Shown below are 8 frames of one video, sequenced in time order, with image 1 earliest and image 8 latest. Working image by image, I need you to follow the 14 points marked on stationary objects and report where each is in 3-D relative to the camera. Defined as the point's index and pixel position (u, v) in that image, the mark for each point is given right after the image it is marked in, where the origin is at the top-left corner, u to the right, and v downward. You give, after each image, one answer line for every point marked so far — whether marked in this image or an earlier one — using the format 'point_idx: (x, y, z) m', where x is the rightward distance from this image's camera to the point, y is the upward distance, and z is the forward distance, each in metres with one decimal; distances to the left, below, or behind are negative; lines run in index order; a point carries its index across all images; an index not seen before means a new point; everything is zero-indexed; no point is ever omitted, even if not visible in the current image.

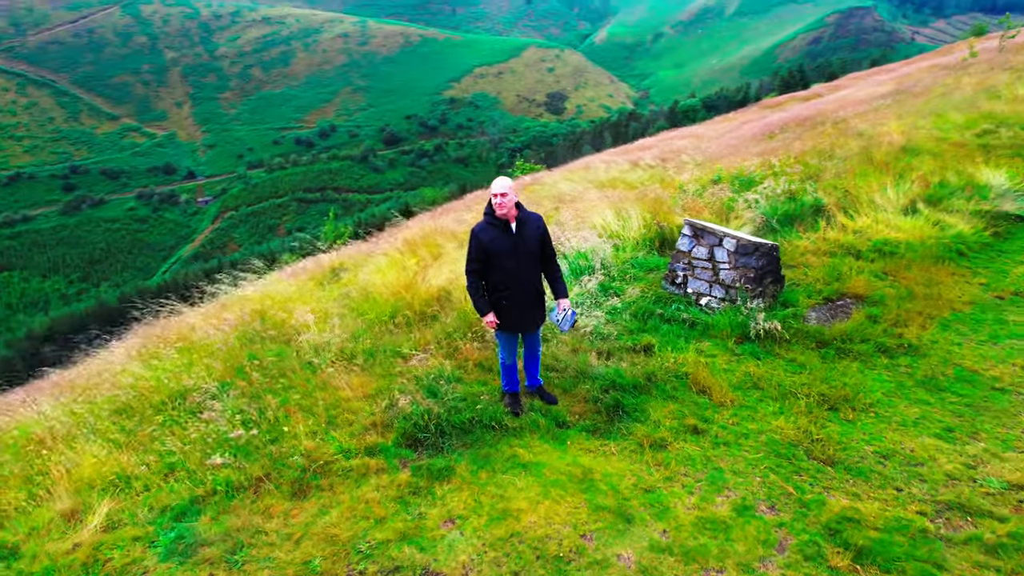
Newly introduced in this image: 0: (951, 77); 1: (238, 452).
0: (+11.9, +5.8, +18.0) m
1: (-1.8, -1.1, +4.8) m
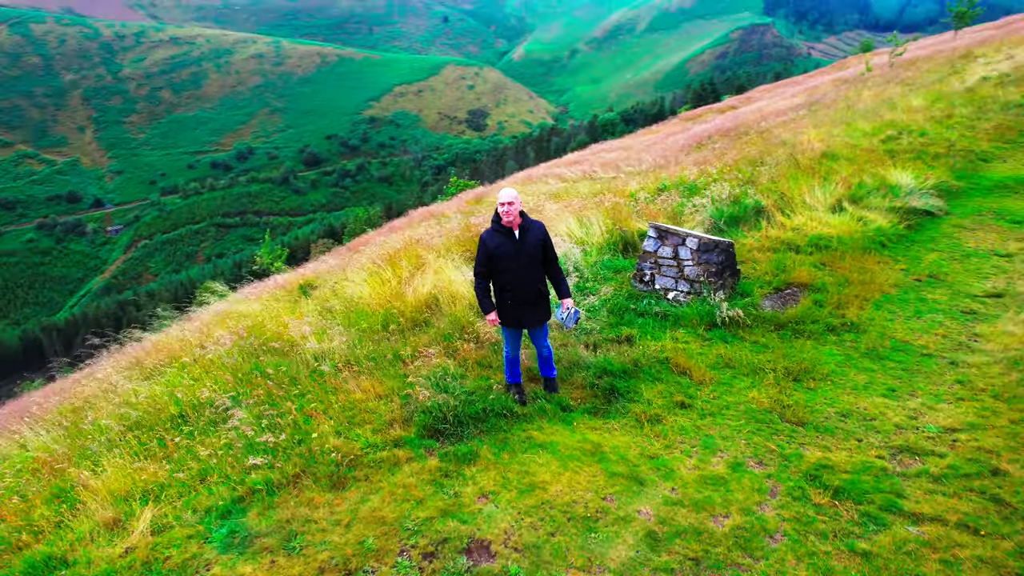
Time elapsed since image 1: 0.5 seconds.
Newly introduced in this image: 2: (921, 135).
0: (+10.2, +6.0, +19.9) m
1: (-1.7, -1.2, +5.1) m
2: (+7.5, +2.8, +12.0) m
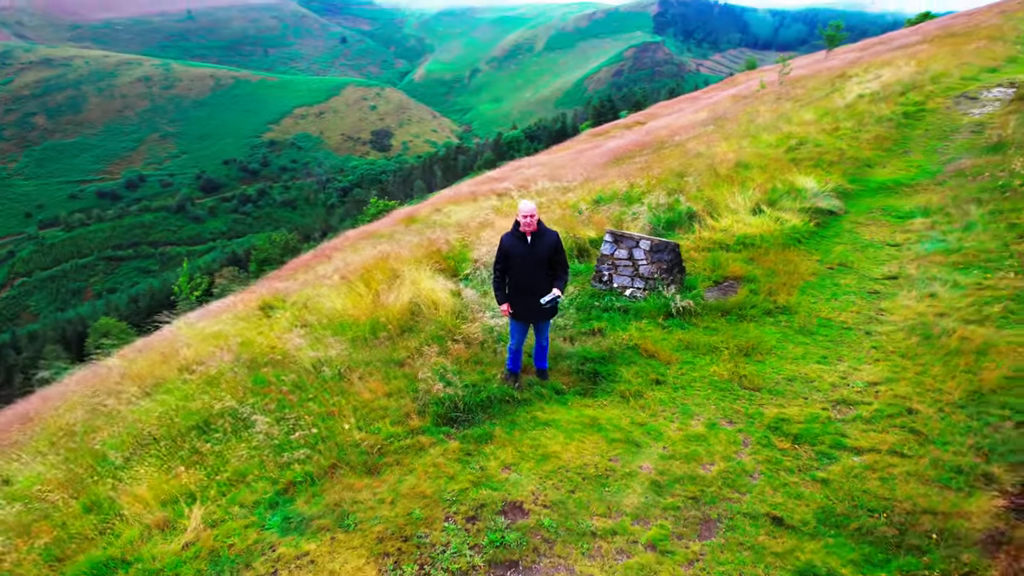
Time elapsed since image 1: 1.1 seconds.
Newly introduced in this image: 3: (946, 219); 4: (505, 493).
0: (+7.8, +6.1, +21.9) m
1: (-1.7, -1.3, +5.5) m
2: (+6.3, +3.0, +13.7) m
3: (+6.4, +1.0, +9.7) m
4: (0.0, -1.5, +4.9) m
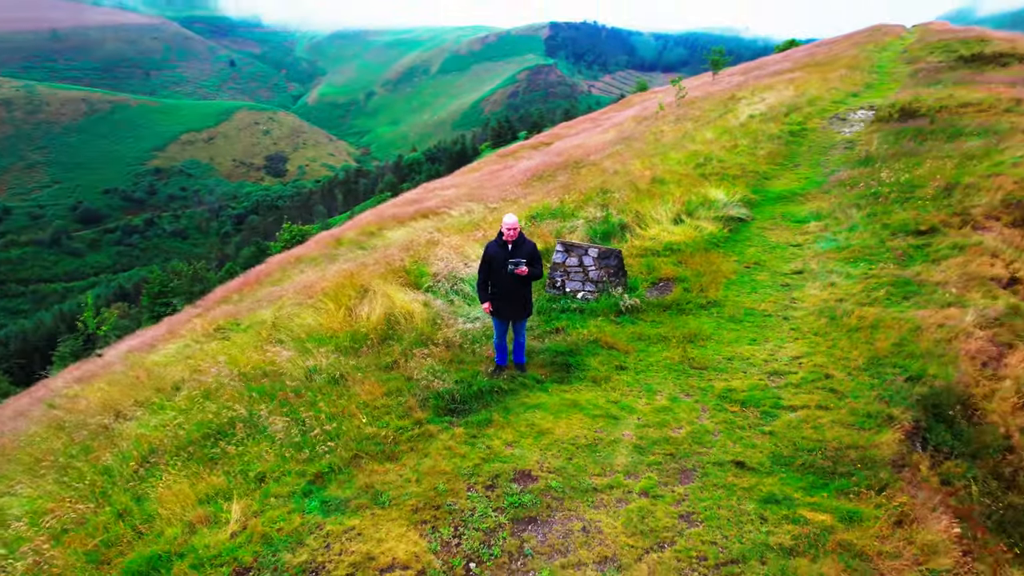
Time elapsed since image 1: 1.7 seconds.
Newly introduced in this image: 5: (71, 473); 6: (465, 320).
0: (+5.0, +5.8, +23.9) m
1: (-1.7, -1.4, +6.1) m
2: (+4.9, +2.9, +15.4) m
3: (+5.6, +1.1, +11.4) m
4: (0.0, -1.5, +5.7) m
5: (-4.2, -1.8, +6.5) m
6: (-0.6, -0.4, +8.4) m
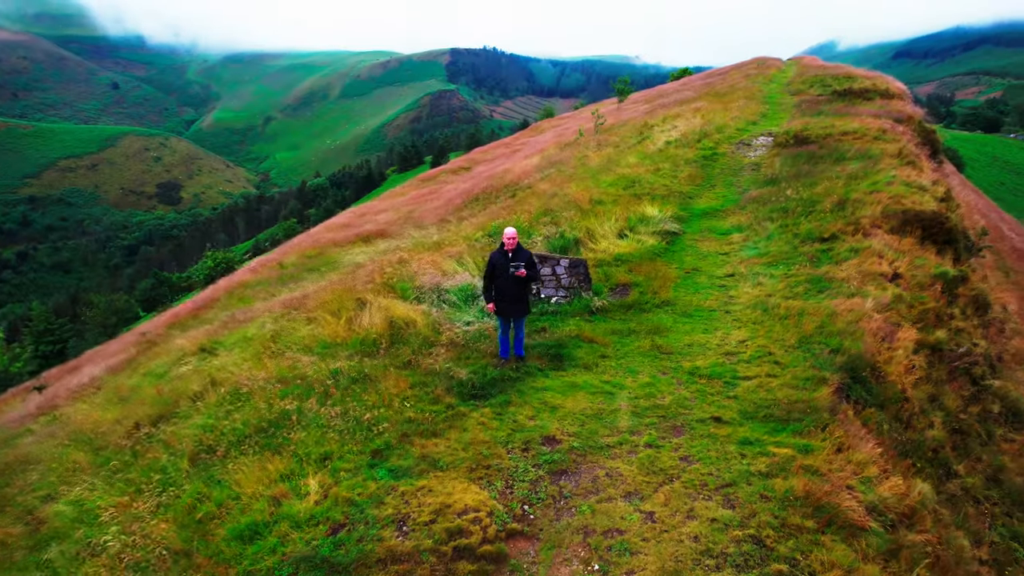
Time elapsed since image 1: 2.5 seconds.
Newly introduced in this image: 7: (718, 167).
0: (+2.4, +5.3, +25.8) m
1: (-1.5, -1.4, +7.0) m
2: (+3.6, +2.7, +17.4) m
3: (+4.9, +1.1, +13.4) m
4: (+0.3, -1.5, +6.9) m
5: (-4.0, -2.0, +7.1) m
6: (-0.7, -0.5, +9.5) m
7: (+5.8, +3.3, +18.5) m
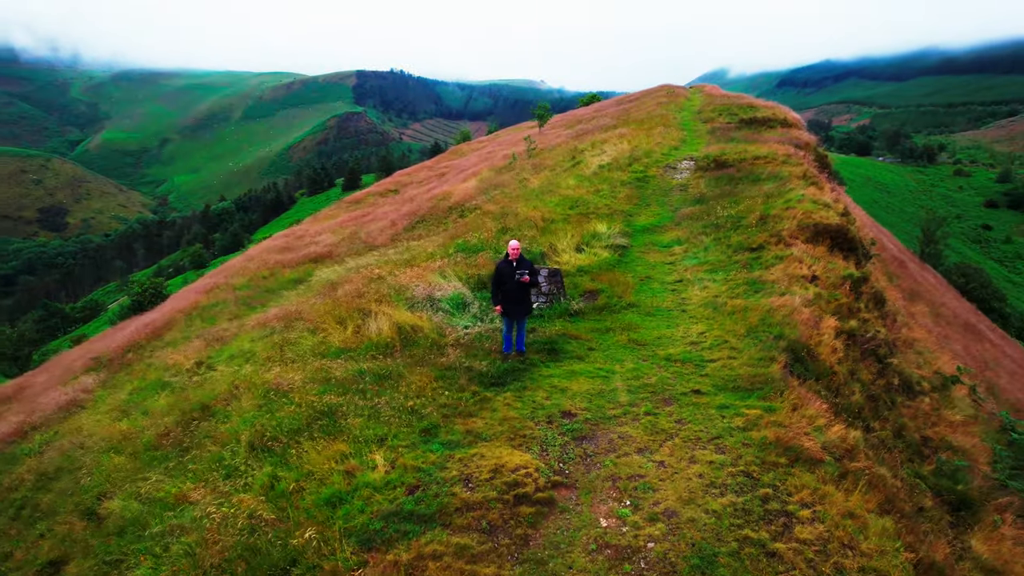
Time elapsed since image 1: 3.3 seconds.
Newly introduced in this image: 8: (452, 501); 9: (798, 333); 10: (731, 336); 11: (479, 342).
0: (0.0, +4.7, +27.5) m
1: (-1.2, -1.5, +8.2) m
2: (+2.3, +2.4, +19.2) m
3: (+4.2, +1.0, +15.4) m
4: (+0.6, -1.5, +8.3) m
5: (-3.7, -2.1, +7.9) m
6: (-0.8, -0.6, +10.7) m
7: (+4.3, +3.1, +20.6) m
8: (-0.6, -2.1, +6.6) m
9: (+4.4, -0.7, +10.2) m
10: (+3.5, -0.8, +10.5) m
11: (-0.5, -0.8, +10.1) m
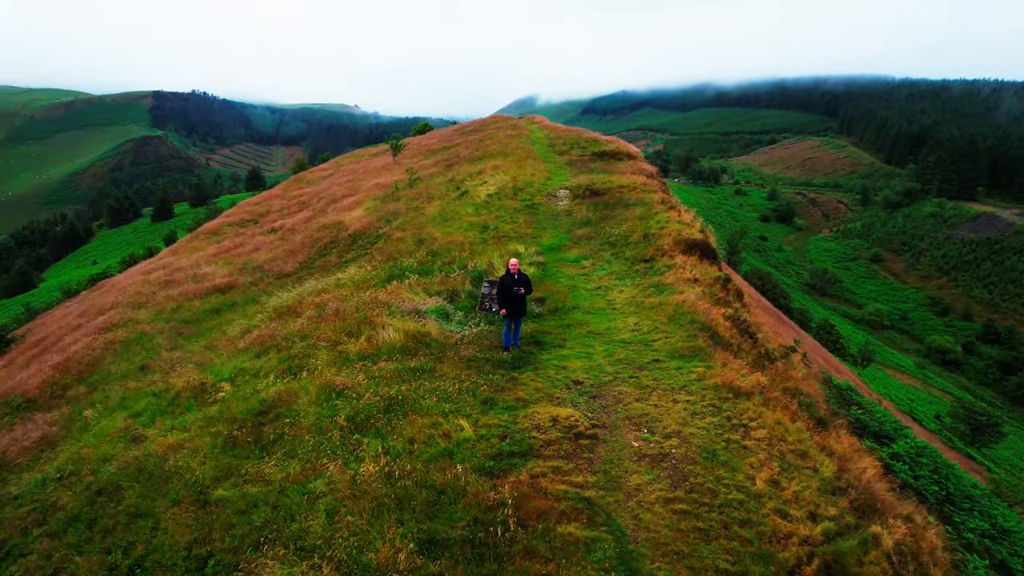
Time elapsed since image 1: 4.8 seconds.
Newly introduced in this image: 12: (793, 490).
0: (-4.9, +3.8, +29.8) m
1: (-0.7, -1.6, +10.7) m
2: (-0.4, +2.0, +22.3) m
3: (+2.4, +0.8, +19.1) m
4: (+0.9, -1.5, +11.2) m
5: (-3.1, -2.4, +9.7) m
6: (-1.1, -0.9, +13.3) m
7: (+1.1, +2.7, +24.2) m
8: (+0.3, -2.2, +9.3) m
9: (+4.1, -0.6, +14.0) m
10: (+3.1, -0.8, +14.2) m
11: (-0.6, -1.0, +12.8) m
12: (+3.7, -2.7, +8.7) m
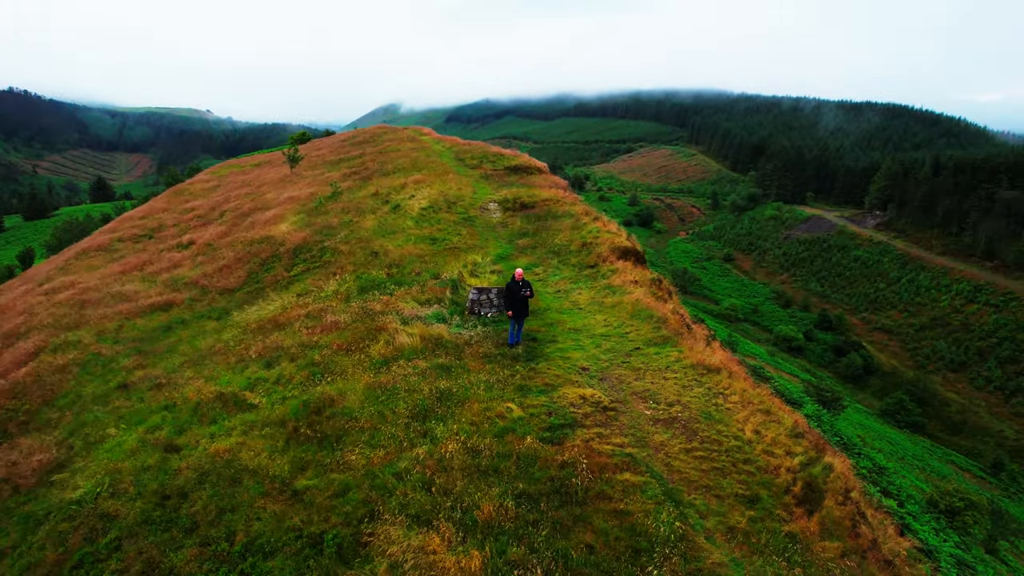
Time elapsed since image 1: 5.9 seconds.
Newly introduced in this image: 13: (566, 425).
0: (-8.3, +3.3, +30.6) m
1: (-0.2, -1.7, +12.6) m
2: (-2.4, +1.7, +24.2) m
3: (+1.1, +0.7, +21.6) m
4: (+1.3, -1.6, +13.5) m
5: (-2.3, -2.6, +11.3) m
6: (-1.1, -1.0, +15.1) m
7: (-1.3, +2.4, +26.4) m
8: (+1.1, -2.2, +11.5) m
9: (+3.8, -0.6, +16.9) m
10: (+2.8, -0.8, +16.8) m
11: (-0.5, -1.2, +14.7) m
12: (+4.5, -2.6, +11.6) m
13: (+0.9, -2.3, +11.2) m
